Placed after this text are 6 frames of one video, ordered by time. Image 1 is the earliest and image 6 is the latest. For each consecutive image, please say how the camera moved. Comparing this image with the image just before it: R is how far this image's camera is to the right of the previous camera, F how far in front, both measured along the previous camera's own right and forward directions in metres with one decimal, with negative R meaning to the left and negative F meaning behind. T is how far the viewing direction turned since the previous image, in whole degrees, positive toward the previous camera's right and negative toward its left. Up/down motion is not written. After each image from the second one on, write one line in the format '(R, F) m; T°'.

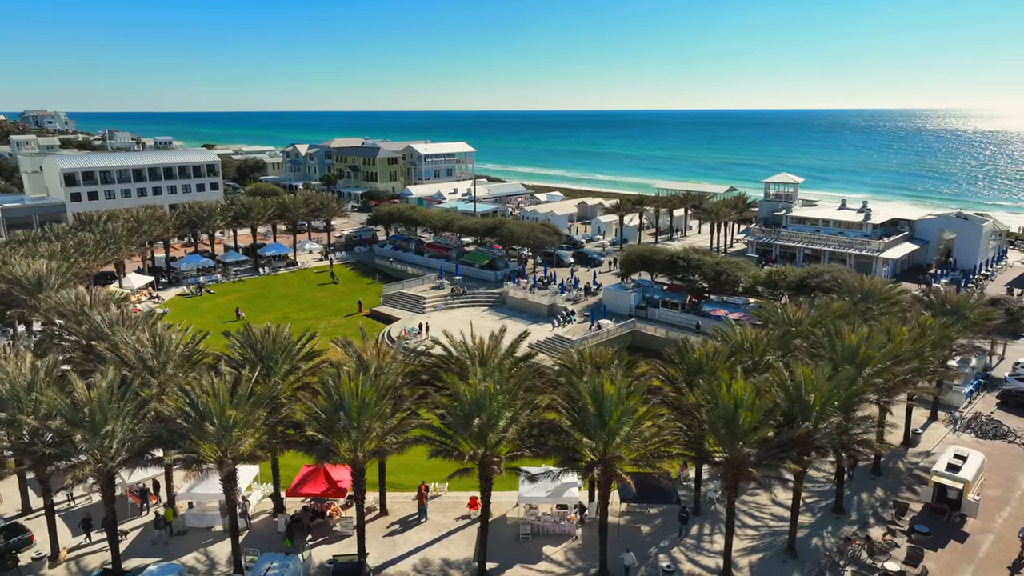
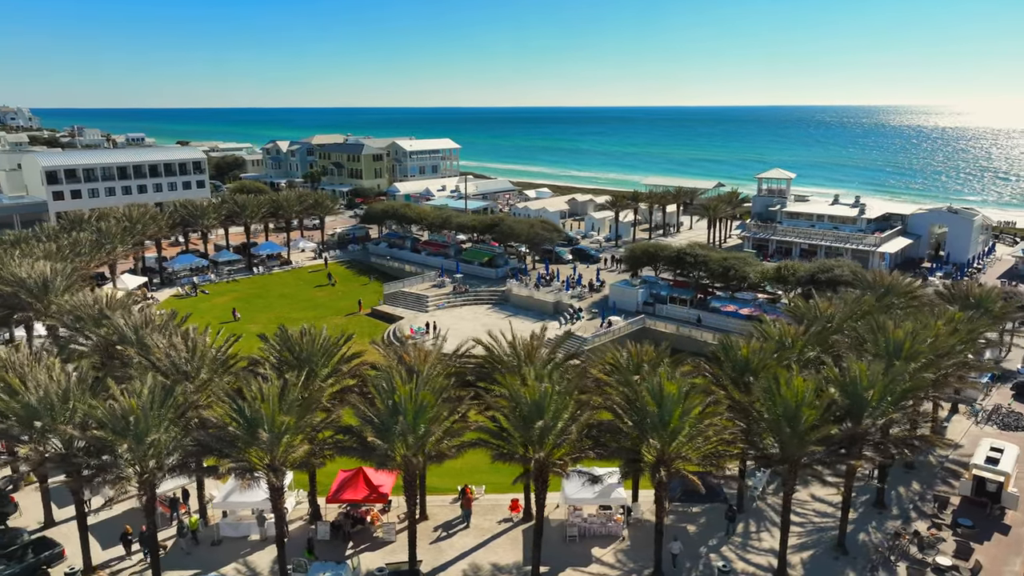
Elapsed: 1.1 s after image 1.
(-2.3, +0.5) m; +2°
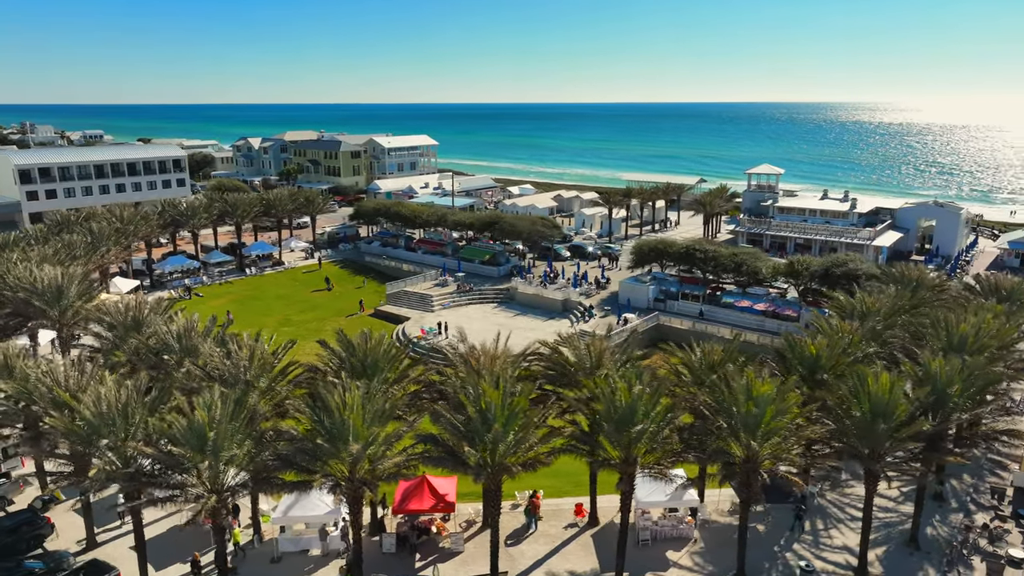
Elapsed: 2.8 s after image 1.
(-3.4, +0.7) m; +3°
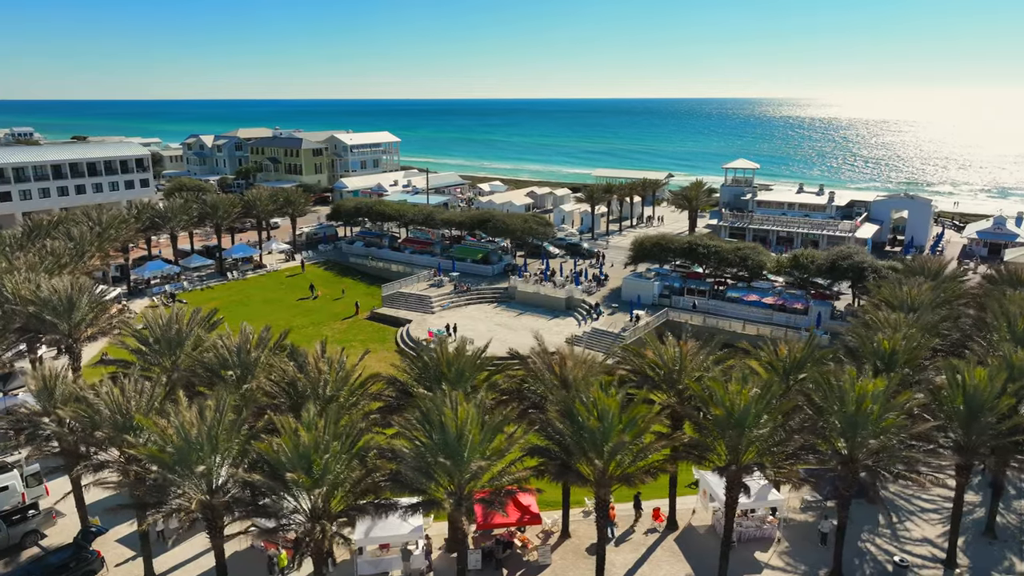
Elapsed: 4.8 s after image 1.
(-4.3, +0.9) m; +4°
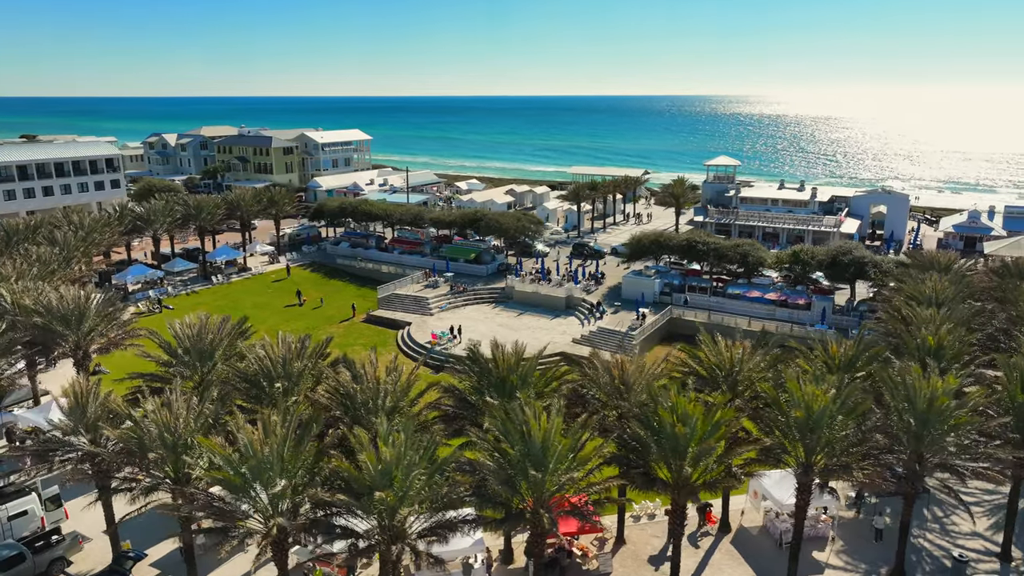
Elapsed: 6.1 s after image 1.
(-2.9, +0.7) m; +3°
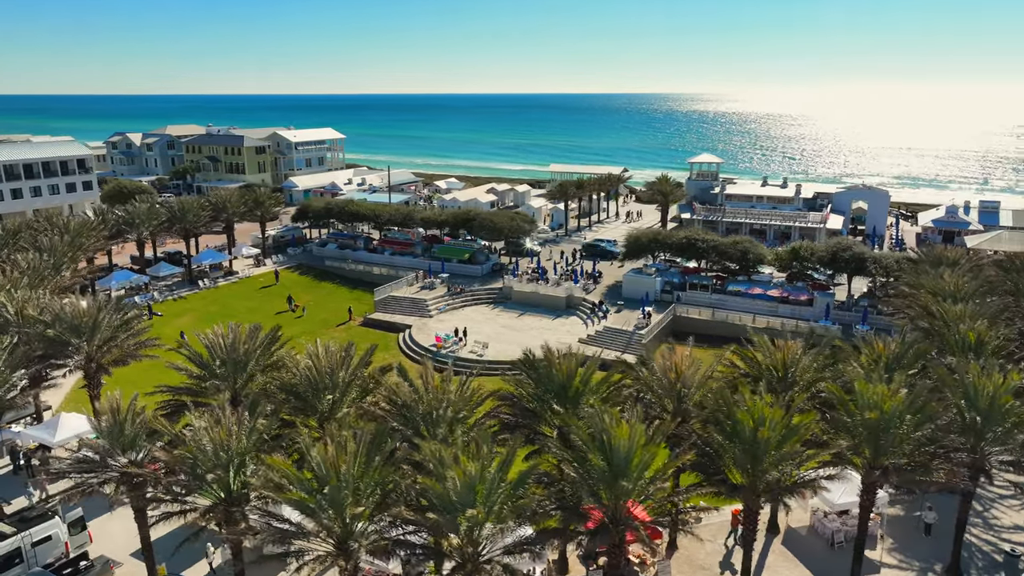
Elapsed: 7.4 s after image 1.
(-2.7, +0.6) m; +3°
